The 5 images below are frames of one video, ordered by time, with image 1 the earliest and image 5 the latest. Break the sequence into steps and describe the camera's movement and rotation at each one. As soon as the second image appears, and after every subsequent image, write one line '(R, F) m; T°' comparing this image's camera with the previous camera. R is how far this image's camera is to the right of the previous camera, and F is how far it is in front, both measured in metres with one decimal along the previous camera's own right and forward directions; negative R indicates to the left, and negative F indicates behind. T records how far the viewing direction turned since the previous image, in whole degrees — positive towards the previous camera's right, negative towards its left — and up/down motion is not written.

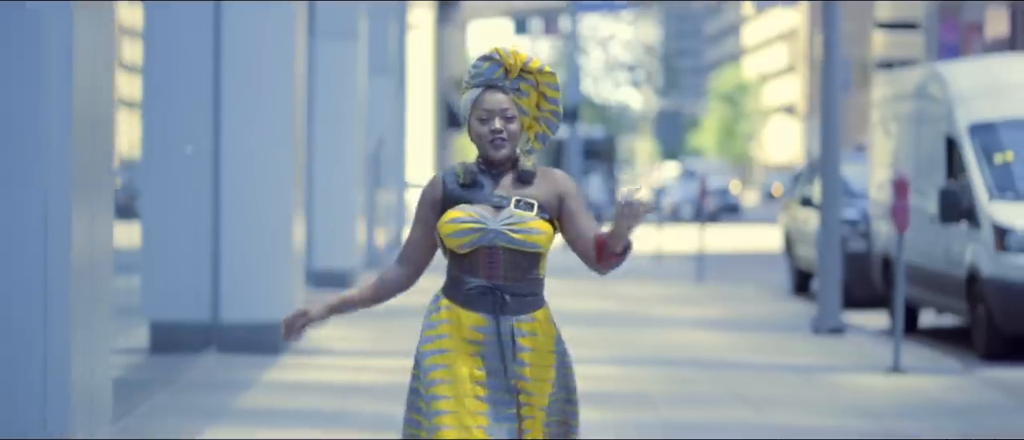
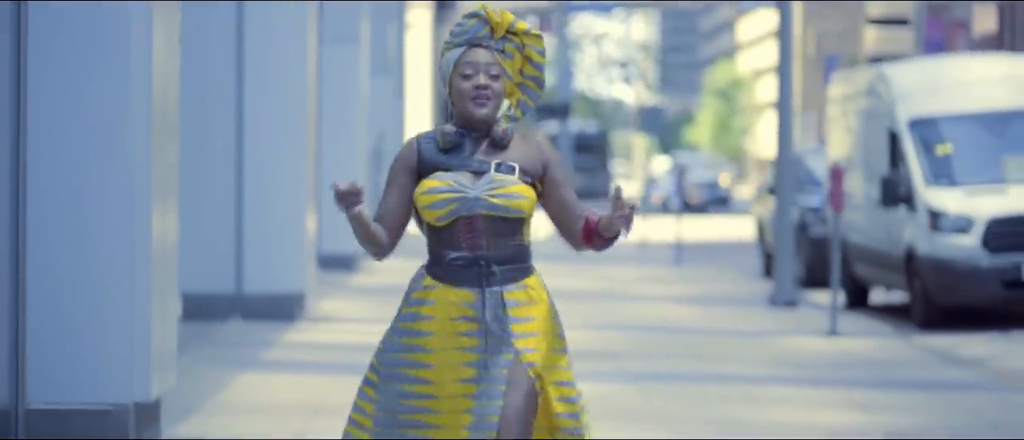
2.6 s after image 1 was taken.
(+0.1, -1.9) m; 0°
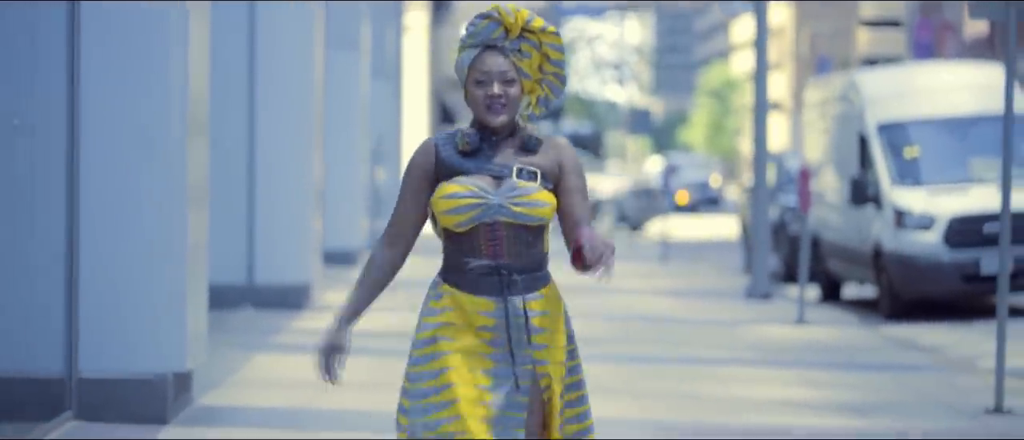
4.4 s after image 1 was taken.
(0.0, -1.2) m; 0°
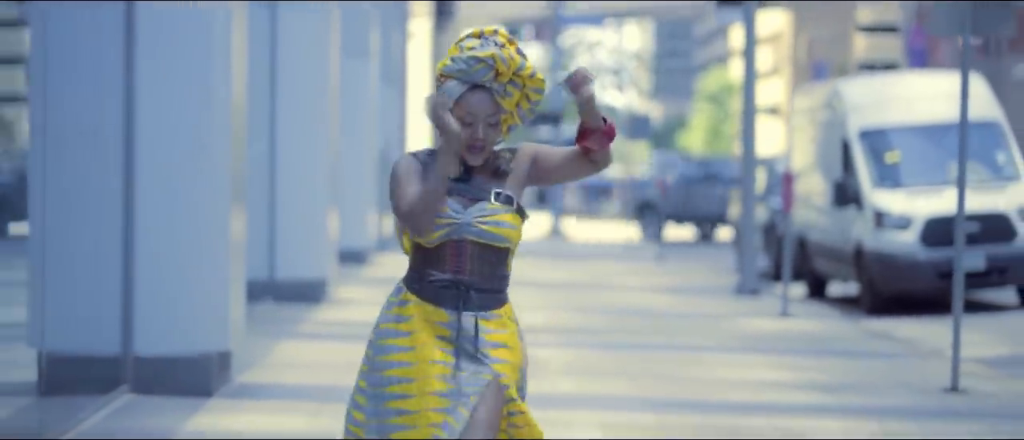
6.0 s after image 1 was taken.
(0.0, -1.2) m; 0°
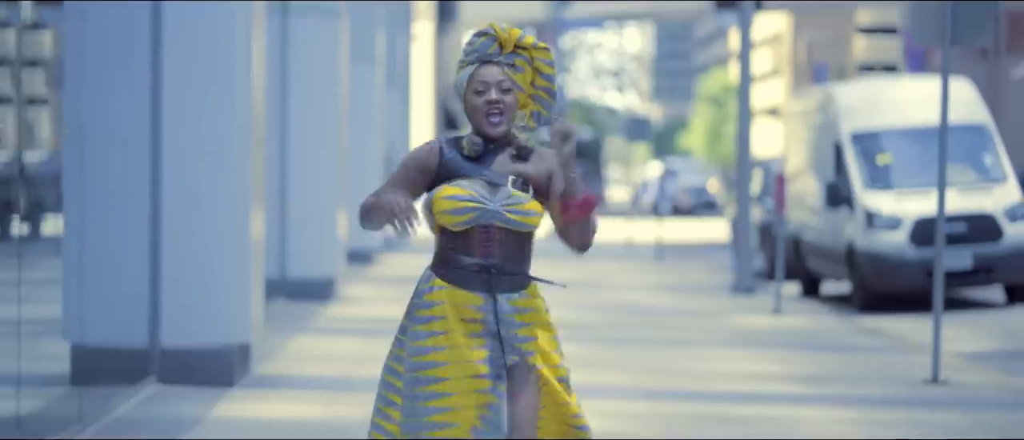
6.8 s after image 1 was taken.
(0.0, -0.6) m; 0°
